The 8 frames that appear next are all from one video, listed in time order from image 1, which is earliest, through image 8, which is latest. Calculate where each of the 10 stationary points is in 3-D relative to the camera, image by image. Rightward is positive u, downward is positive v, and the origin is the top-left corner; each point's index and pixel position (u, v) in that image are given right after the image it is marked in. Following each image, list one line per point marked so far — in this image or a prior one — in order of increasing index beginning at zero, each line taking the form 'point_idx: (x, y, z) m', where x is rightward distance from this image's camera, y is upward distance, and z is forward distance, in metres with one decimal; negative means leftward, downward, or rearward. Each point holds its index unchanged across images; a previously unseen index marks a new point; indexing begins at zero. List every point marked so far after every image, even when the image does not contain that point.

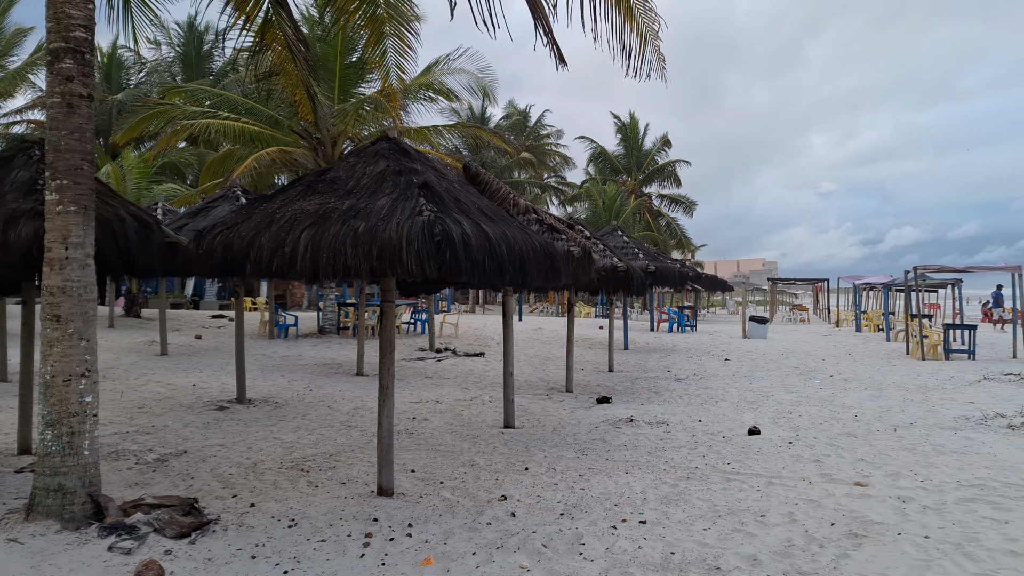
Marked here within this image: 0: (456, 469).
0: (-0.4, -1.2, +5.5) m
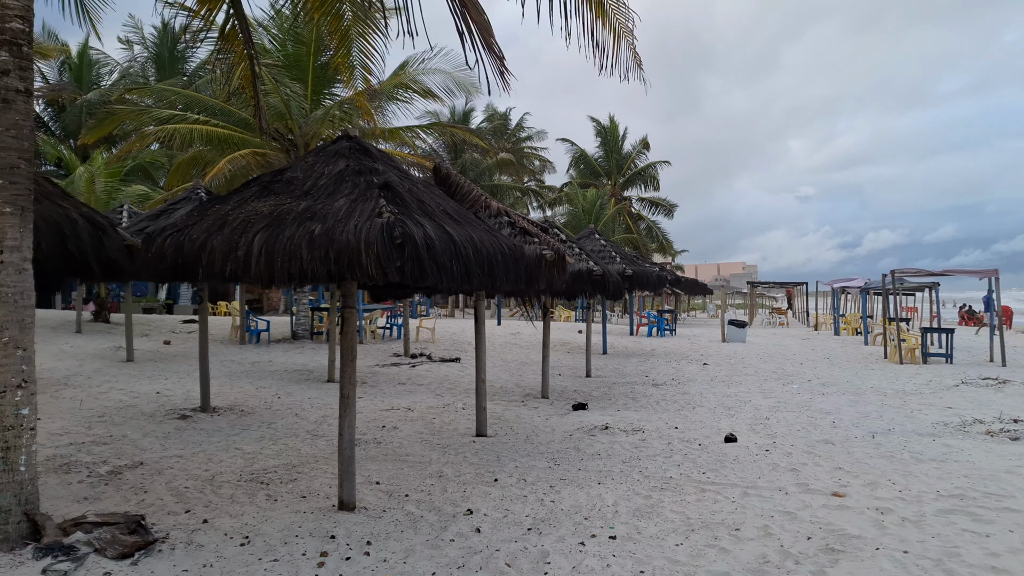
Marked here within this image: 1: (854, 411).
0: (-0.6, -1.2, +5.3) m
1: (+3.1, -1.1, +7.7) m
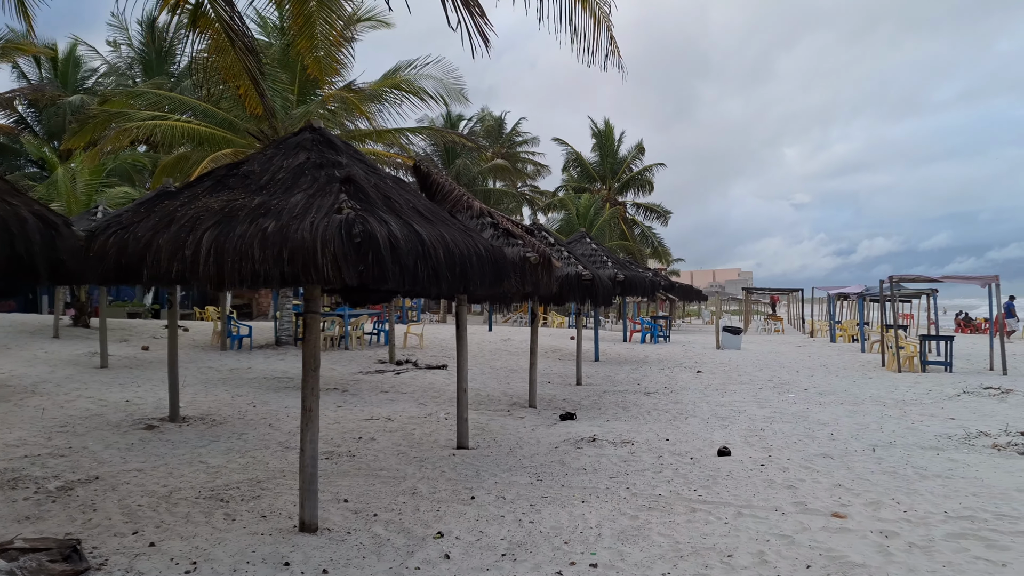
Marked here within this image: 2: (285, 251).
0: (-0.7, -1.2, +5.0) m
1: (+2.9, -1.2, +7.4) m
2: (-0.9, +0.2, +3.5) m
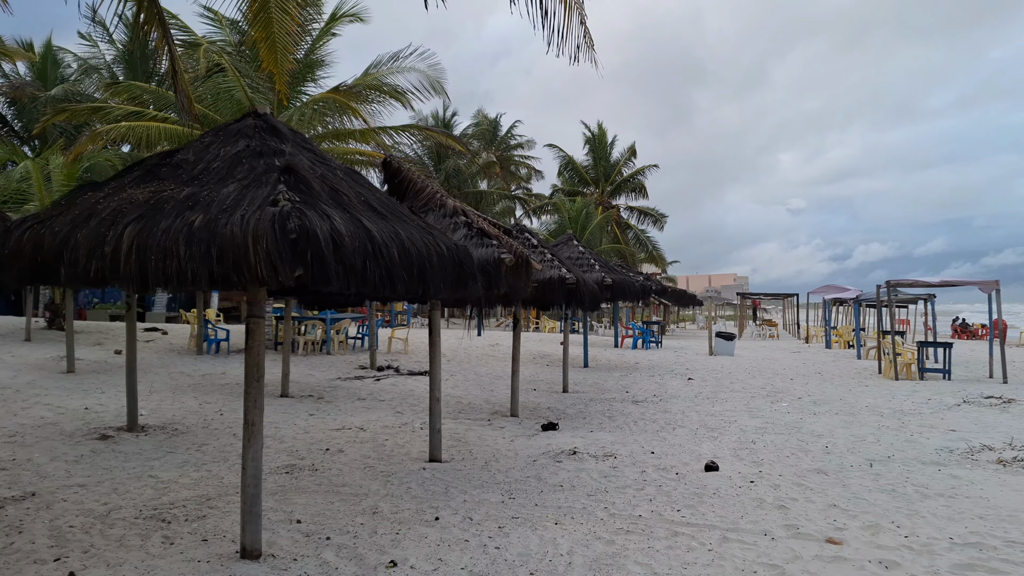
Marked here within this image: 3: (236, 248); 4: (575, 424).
0: (-0.9, -1.2, +4.6) m
1: (+2.8, -1.2, +7.0) m
2: (-1.1, +0.1, +3.1) m
3: (-1.0, +0.1, +3.0) m
4: (+0.6, -1.3, +8.1) m
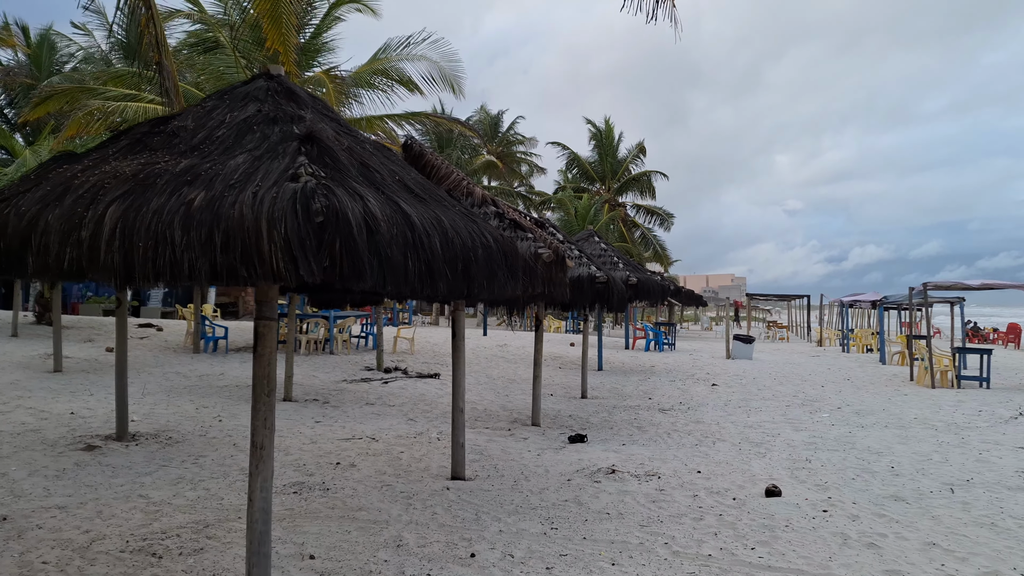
0: (-0.6, -1.2, +3.9) m
1: (+3.0, -1.2, +6.4) m
2: (-0.8, +0.2, +2.4) m
3: (-0.8, +0.2, +2.4) m
4: (+0.8, -1.3, +7.4) m
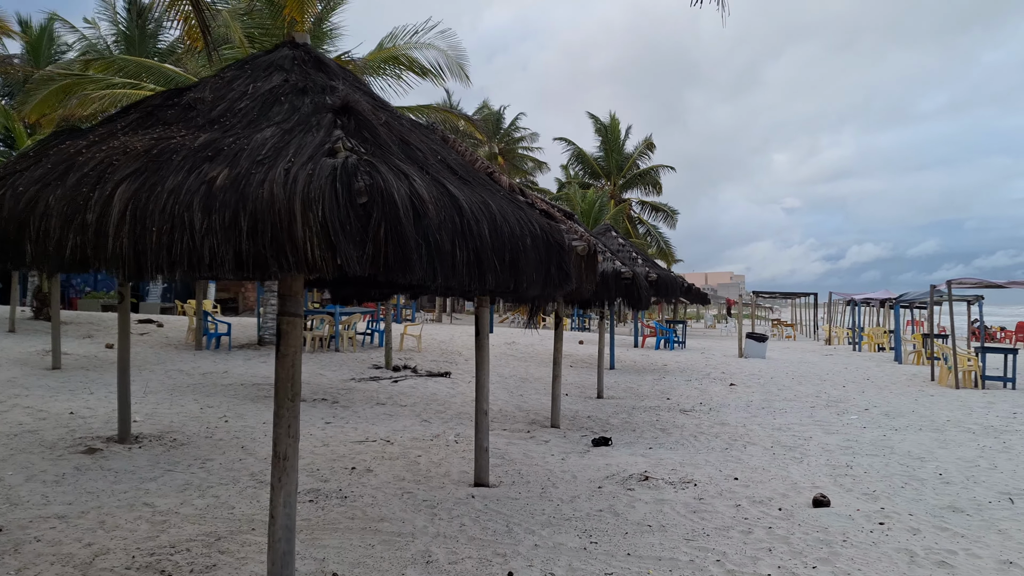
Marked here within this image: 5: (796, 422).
0: (-0.5, -1.2, +3.6) m
1: (+3.1, -1.2, +6.1) m
2: (-0.7, +0.2, +2.1) m
3: (-0.6, +0.2, +2.1) m
4: (+1.0, -1.2, +7.1) m
5: (+2.6, -1.2, +7.8) m
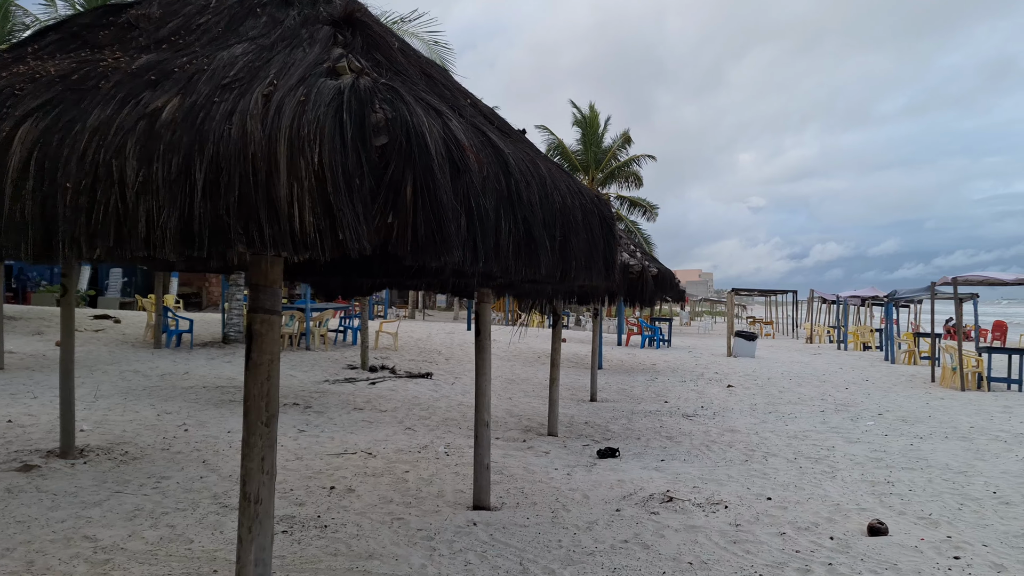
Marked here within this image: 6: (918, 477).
0: (-0.4, -1.2, +2.9) m
1: (+3.1, -1.2, +5.5) m
2: (-0.5, +0.2, +1.4) m
3: (-0.4, +0.2, +1.4) m
4: (+0.9, -1.2, +6.5) m
5: (+2.5, -1.2, +7.2) m
6: (+2.5, -1.2, +5.3) m
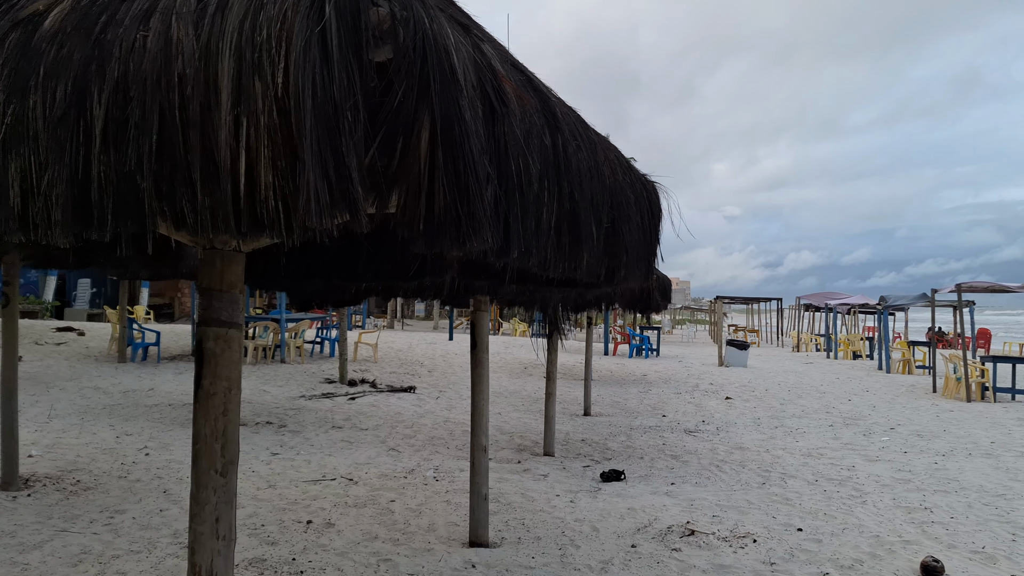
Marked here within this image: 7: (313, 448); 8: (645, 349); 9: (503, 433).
0: (-0.3, -1.2, +2.4) m
1: (+3.1, -1.2, +5.1) m
2: (-0.4, +0.2, +0.9) m
3: (-0.3, +0.2, +0.8) m
4: (+0.9, -1.3, +6.0) m
5: (+2.5, -1.2, +6.8) m
6: (+2.5, -1.2, +4.9) m
7: (-1.4, -1.2, +6.2) m
8: (+2.5, -1.1, +16.1) m
9: (-0.1, -1.2, +7.3) m
